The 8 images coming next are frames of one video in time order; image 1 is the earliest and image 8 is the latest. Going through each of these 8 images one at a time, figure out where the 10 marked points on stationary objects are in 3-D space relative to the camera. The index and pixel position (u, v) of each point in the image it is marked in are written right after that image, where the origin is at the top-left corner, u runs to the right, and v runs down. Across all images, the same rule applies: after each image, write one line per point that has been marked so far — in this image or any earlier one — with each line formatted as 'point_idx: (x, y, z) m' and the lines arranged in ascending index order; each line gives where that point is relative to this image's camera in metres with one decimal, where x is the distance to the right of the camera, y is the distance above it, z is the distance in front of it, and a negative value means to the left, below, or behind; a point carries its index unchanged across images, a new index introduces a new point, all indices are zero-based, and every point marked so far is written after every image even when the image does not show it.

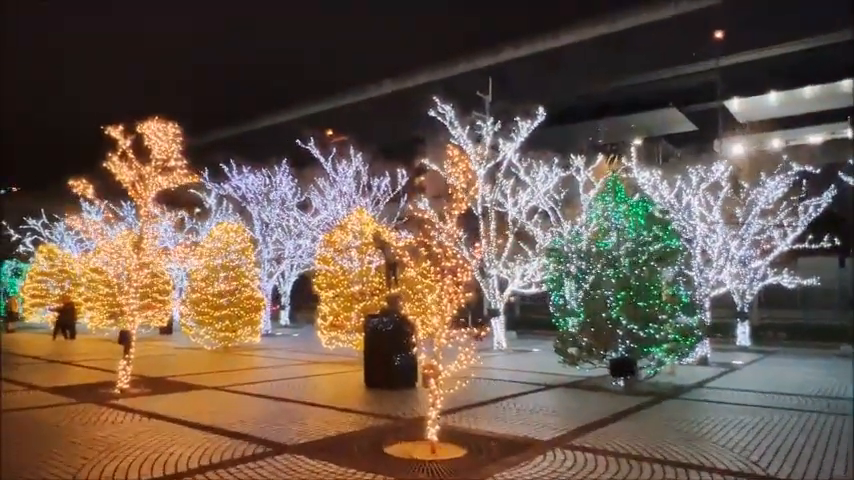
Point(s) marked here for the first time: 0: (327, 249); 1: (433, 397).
0: (-3.0, -0.3, +17.6) m
1: (+0.1, -2.0, +7.4) m
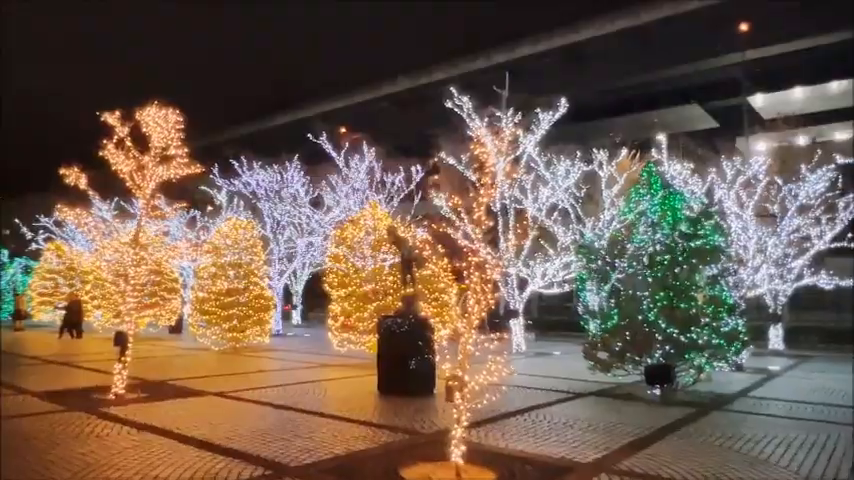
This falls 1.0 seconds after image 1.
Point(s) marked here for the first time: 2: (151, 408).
0: (-2.5, -0.2, +16.6) m
1: (+0.3, -1.9, +6.4) m
2: (-4.7, -2.9, +10.0) m
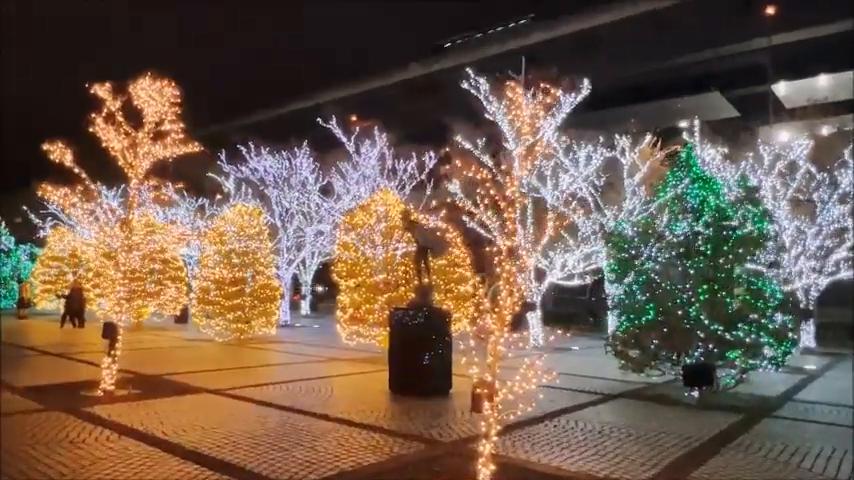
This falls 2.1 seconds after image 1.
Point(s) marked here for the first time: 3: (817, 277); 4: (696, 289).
0: (-2.1, +0.2, +15.6) m
1: (+0.6, -1.7, +5.4) m
2: (-4.4, -2.6, +9.1) m
3: (+13.1, -1.2, +19.7) m
4: (+5.0, -0.9, +10.7) m
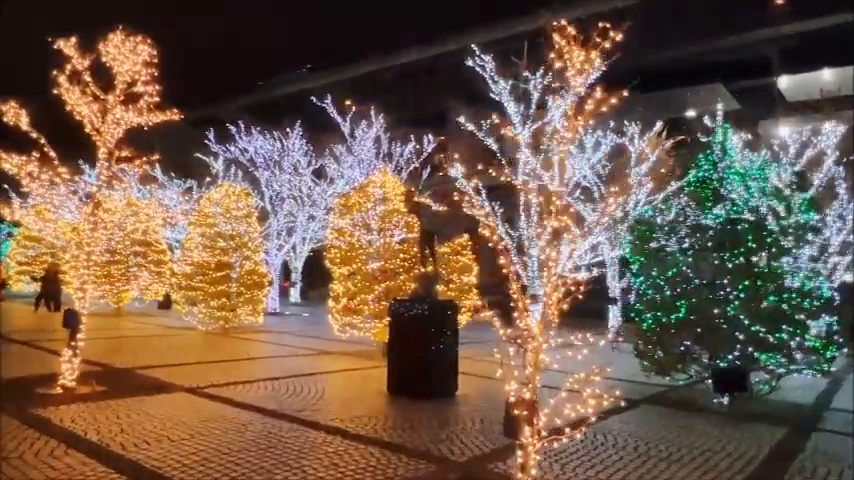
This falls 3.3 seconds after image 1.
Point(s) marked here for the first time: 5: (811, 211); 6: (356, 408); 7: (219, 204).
0: (-2.1, +0.6, +14.4) m
1: (+0.7, -1.6, +4.2) m
2: (-4.4, -2.3, +7.9) m
3: (+13.0, -1.1, +18.7) m
4: (+5.0, -0.7, +9.6) m
5: (+6.4, +0.5, +9.9) m
6: (-1.0, -2.4, +8.5) m
7: (-6.5, +1.1, +18.4) m
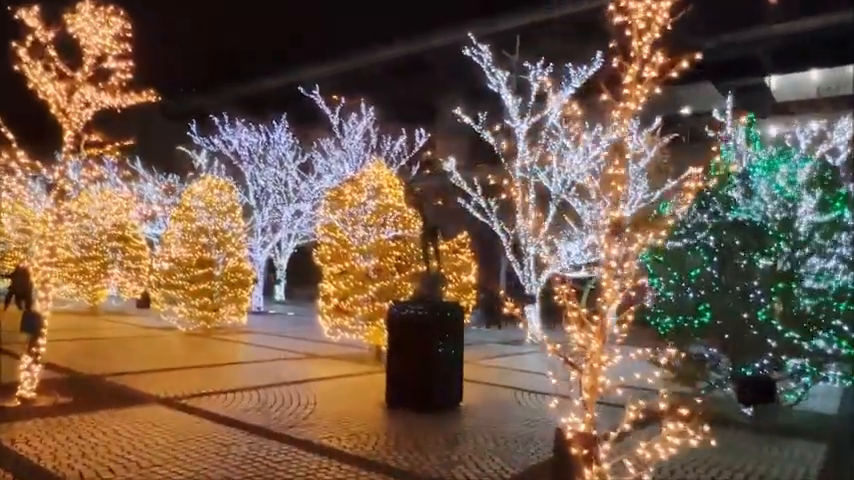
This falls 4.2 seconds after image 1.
0: (-2.1, +0.7, +13.5) m
1: (+0.9, -1.5, +3.4) m
2: (-4.3, -2.2, +6.9) m
3: (+12.8, -1.1, +18.2) m
4: (+5.1, -0.7, +8.9) m
5: (+6.5, +0.5, +9.2) m
6: (-0.9, -2.4, +7.6) m
7: (-6.7, +1.3, +17.3) m
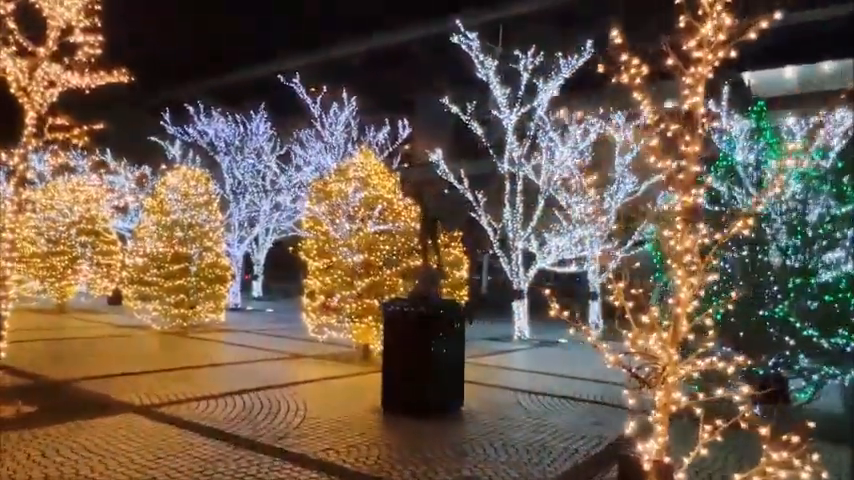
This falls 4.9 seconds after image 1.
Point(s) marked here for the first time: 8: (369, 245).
0: (-2.3, +0.8, +12.8) m
1: (+1.1, -1.5, +2.8) m
2: (-4.2, -2.1, +6.2) m
3: (+12.4, -0.9, +18.1) m
4: (+5.1, -0.6, +8.5) m
5: (+6.4, +0.6, +8.9) m
6: (-0.9, -2.3, +7.0) m
7: (-7.0, +1.4, +16.4) m
8: (-1.2, -0.1, +12.4) m
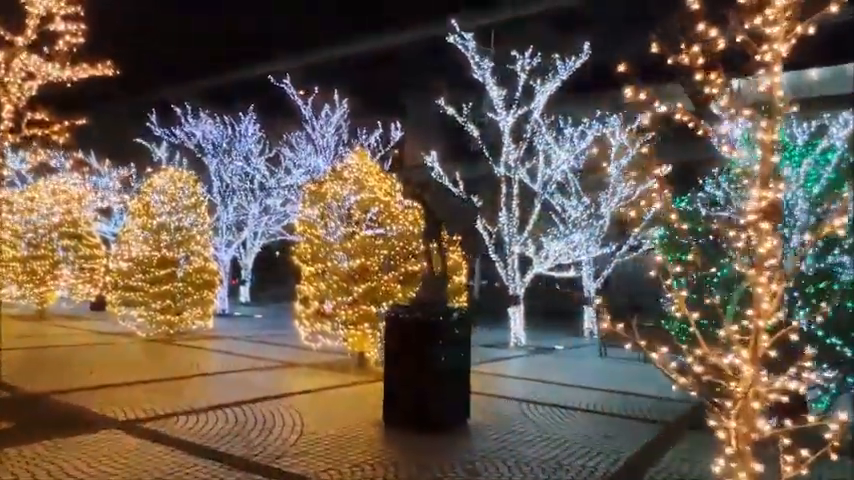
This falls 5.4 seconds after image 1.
0: (-2.4, +0.7, +12.3) m
1: (+1.2, -1.5, +2.4) m
2: (-4.1, -2.1, +5.6) m
3: (+12.3, -1.0, +17.9) m
4: (+5.1, -0.7, +8.2) m
5: (+6.5, +0.5, +8.6) m
6: (-0.8, -2.3, +6.5) m
7: (-7.2, +1.3, +15.9) m
8: (-1.2, -0.2, +11.9) m
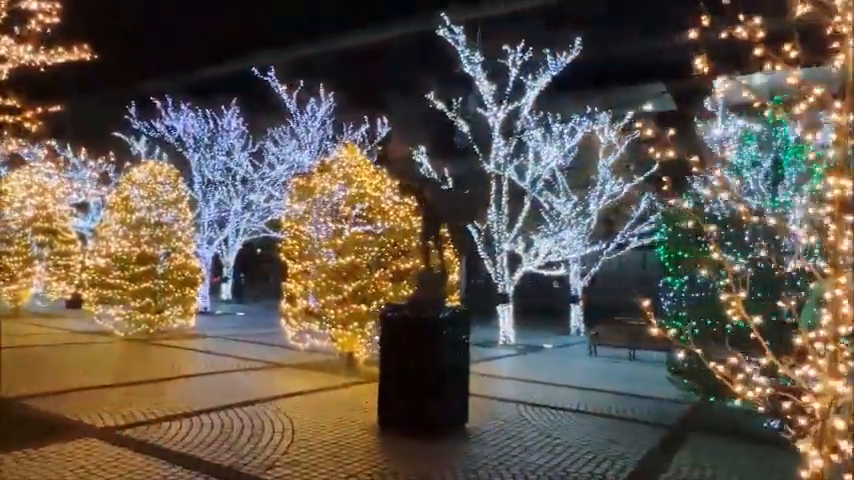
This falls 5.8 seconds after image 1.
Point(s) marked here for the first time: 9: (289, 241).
0: (-2.5, +0.8, +11.9) m
1: (+1.4, -1.5, +2.1) m
2: (-4.1, -2.1, +5.2) m
3: (+11.9, -1.0, +17.9) m
4: (+5.1, -0.6, +8.0) m
5: (+6.4, +0.6, +8.4) m
6: (-0.8, -2.3, +6.1) m
7: (-7.4, +1.4, +15.3) m
8: (-1.4, -0.1, +11.5) m
9: (-2.8, 0.0, +12.0) m
